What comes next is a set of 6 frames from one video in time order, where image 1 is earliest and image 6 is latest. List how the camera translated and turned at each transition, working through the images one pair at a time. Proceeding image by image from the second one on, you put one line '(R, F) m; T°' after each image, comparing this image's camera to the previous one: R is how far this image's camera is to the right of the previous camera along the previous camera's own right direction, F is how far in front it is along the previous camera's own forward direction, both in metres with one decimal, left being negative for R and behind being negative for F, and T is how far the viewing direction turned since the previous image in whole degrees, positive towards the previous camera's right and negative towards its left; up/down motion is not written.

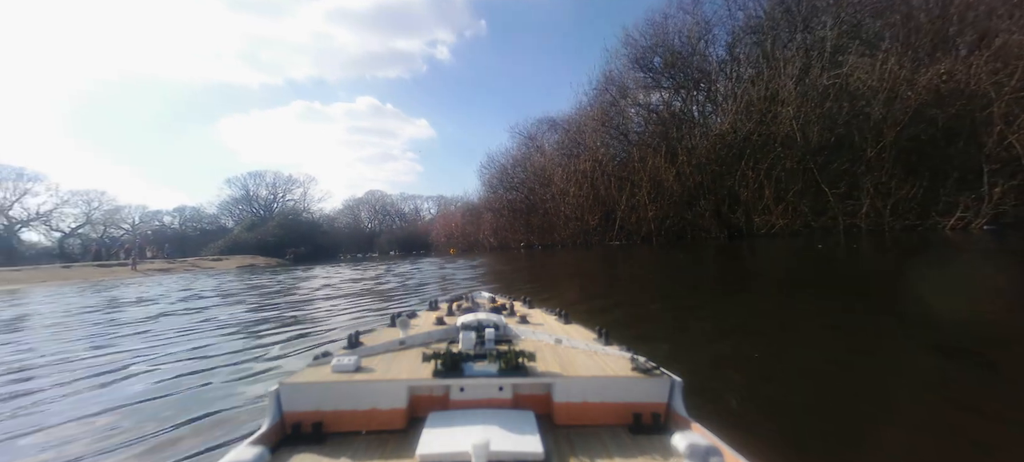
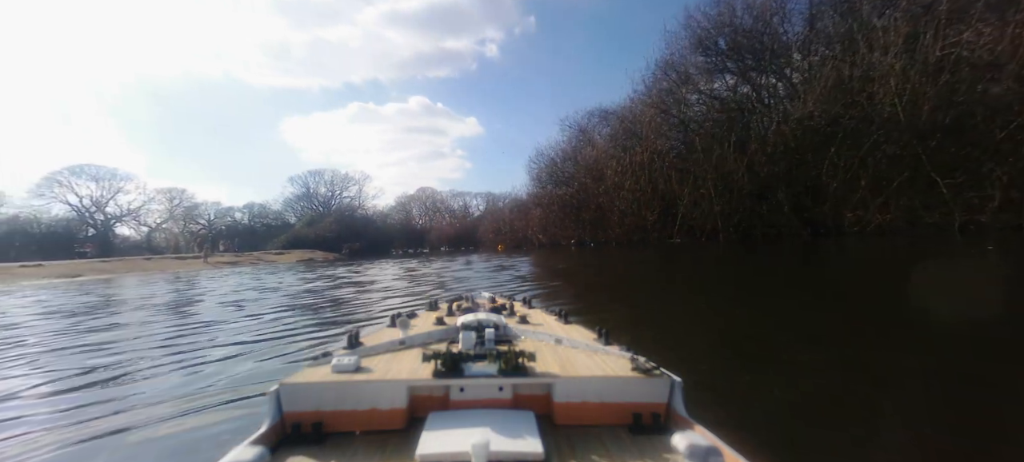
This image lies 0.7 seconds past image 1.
(+0.5, 0.0) m; -6°
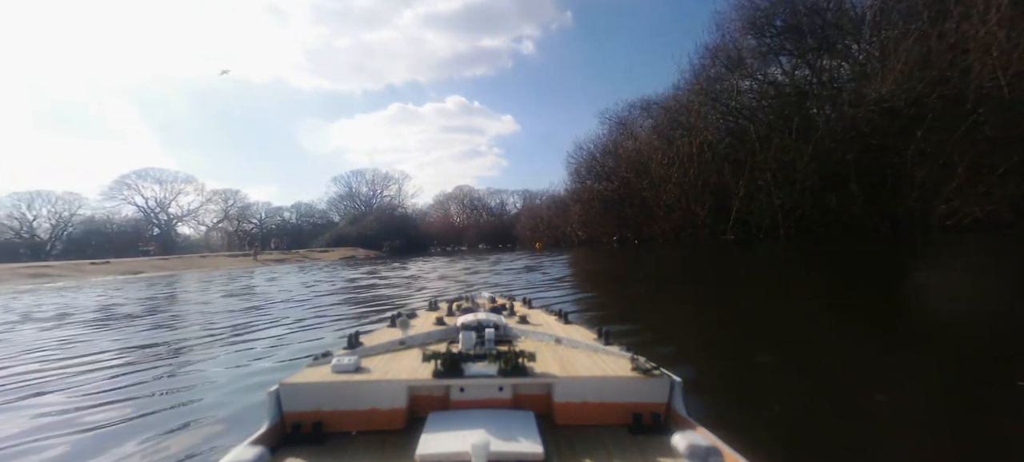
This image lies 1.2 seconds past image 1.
(+0.4, 0.0) m; -5°
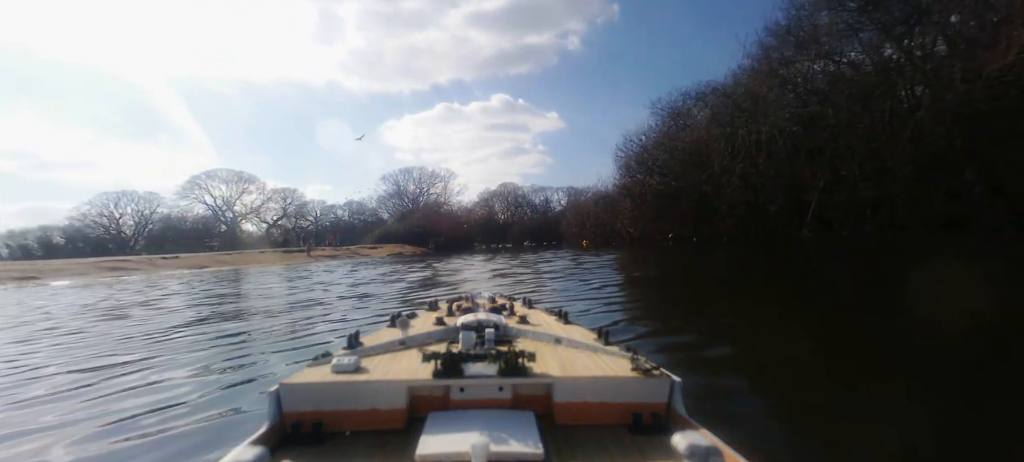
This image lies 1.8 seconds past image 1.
(+0.5, 0.0) m; -6°
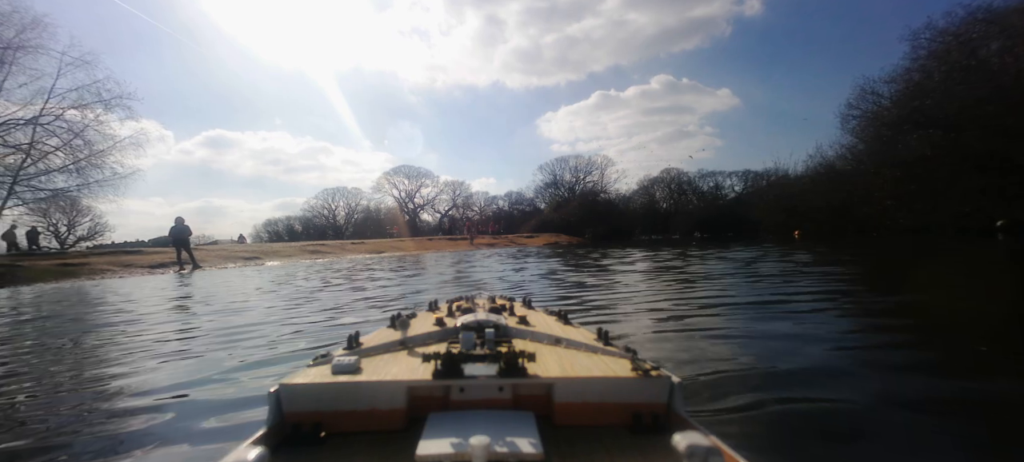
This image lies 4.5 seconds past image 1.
(+1.7, +0.2) m; -21°
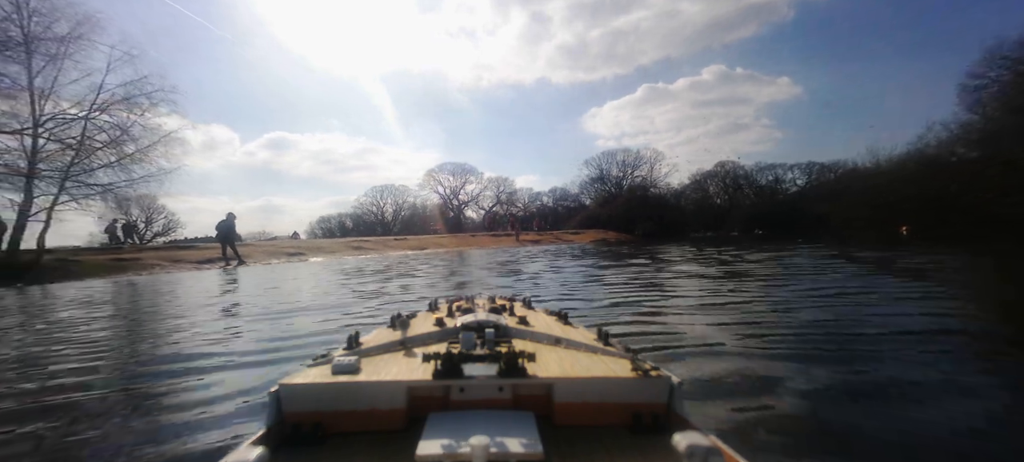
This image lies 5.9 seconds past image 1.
(+0.5, +0.3) m; -6°
